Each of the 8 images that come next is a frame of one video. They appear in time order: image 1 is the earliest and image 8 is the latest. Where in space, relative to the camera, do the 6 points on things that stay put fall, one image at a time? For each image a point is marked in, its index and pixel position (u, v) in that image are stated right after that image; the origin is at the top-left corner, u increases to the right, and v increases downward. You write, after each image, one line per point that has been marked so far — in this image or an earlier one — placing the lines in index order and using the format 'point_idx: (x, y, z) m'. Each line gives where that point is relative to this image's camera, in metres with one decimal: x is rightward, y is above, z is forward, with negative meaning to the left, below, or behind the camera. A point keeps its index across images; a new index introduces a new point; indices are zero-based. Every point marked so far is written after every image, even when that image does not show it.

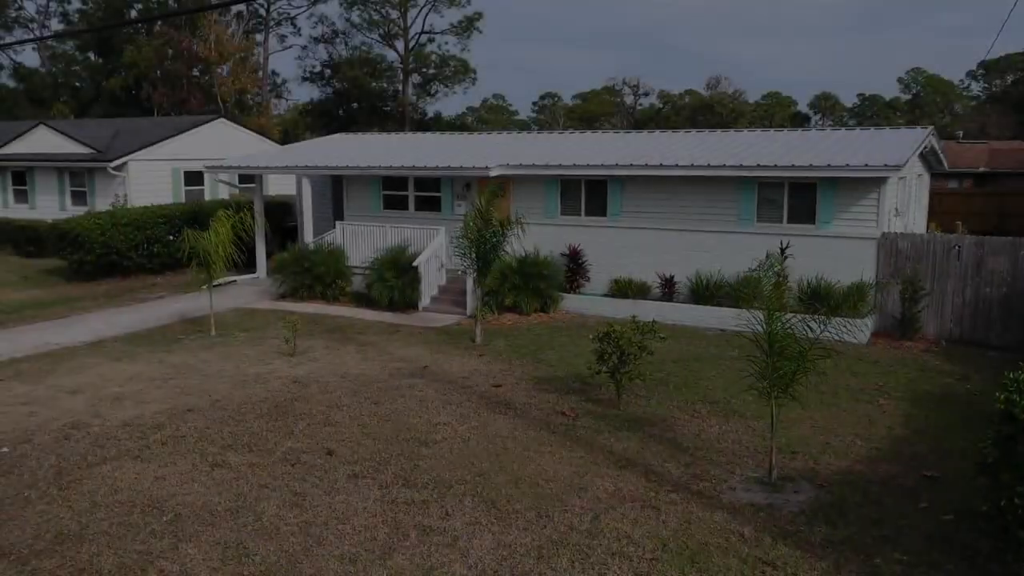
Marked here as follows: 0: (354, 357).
0: (-2.2, -1.0, +12.6) m
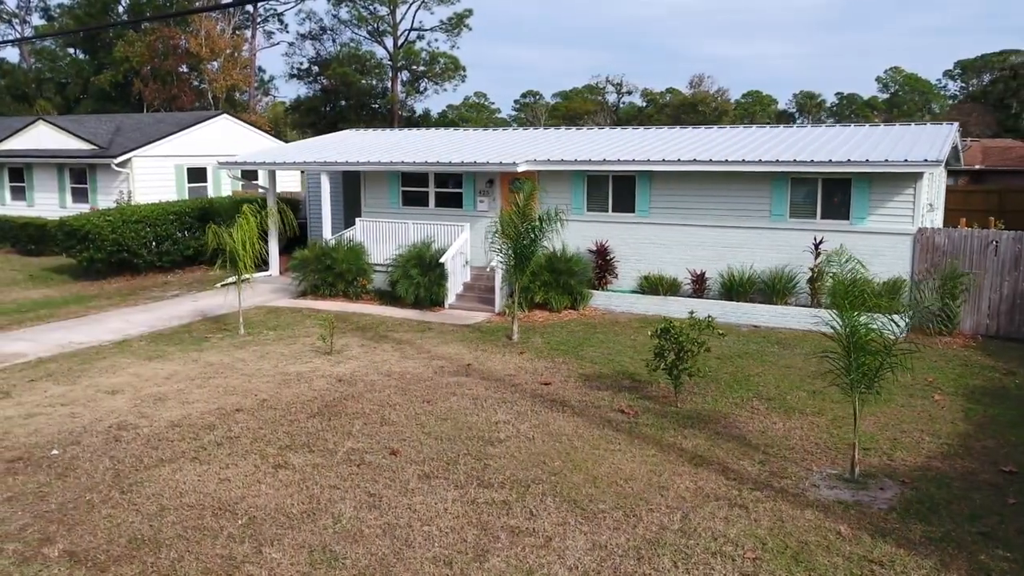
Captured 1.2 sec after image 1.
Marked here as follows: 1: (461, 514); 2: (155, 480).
0: (-1.7, -0.9, +12.3) m
1: (-0.4, -1.9, +7.3) m
2: (-3.3, -1.8, +8.2) m
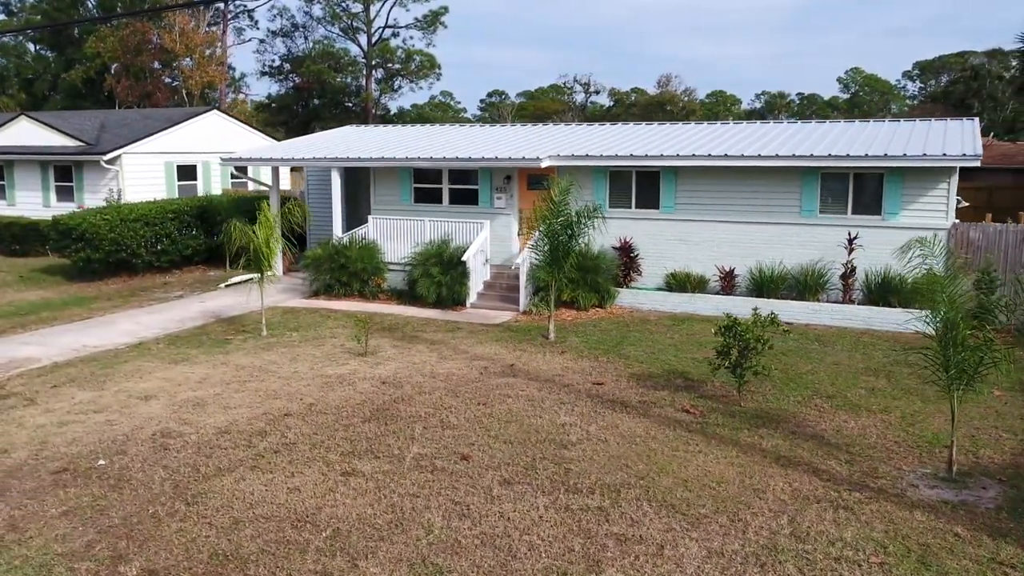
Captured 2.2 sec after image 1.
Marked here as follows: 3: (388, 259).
0: (-1.1, -0.9, +11.9) m
1: (+0.4, -1.8, +6.9) m
2: (-2.5, -1.8, +7.7) m
3: (-2.3, +0.5, +16.7) m
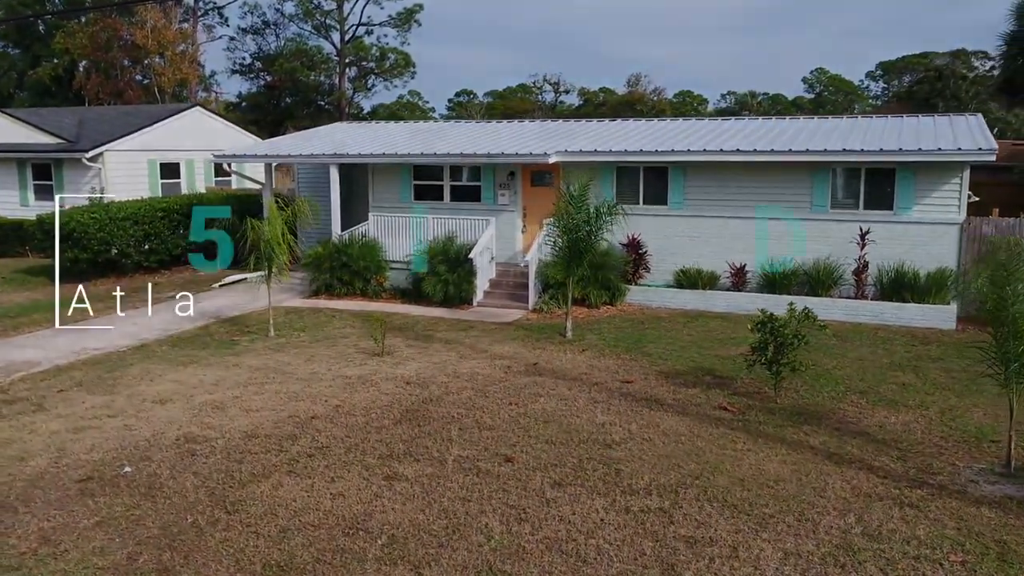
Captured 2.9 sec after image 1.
0: (-0.8, -0.9, +11.6) m
1: (+0.8, -1.8, +6.7) m
2: (-2.1, -1.7, +7.4) m
3: (-2.2, +0.6, +16.4) m
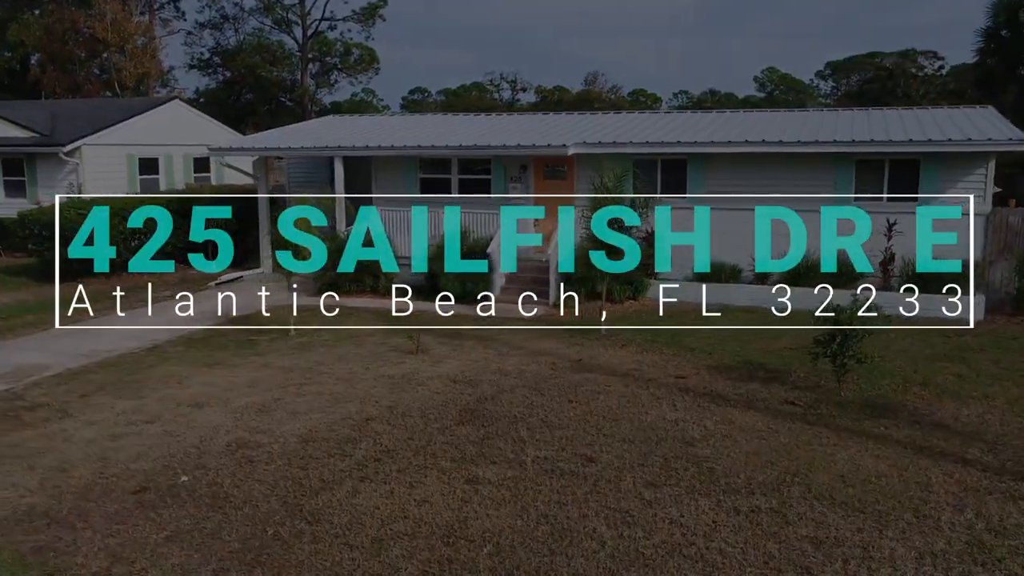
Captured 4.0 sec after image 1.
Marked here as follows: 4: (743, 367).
0: (-0.3, -0.8, +11.2) m
1: (+1.6, -1.7, +6.4) m
2: (-1.3, -1.7, +6.9) m
3: (-2.0, +0.6, +15.8) m
4: (+2.7, -0.9, +10.5) m
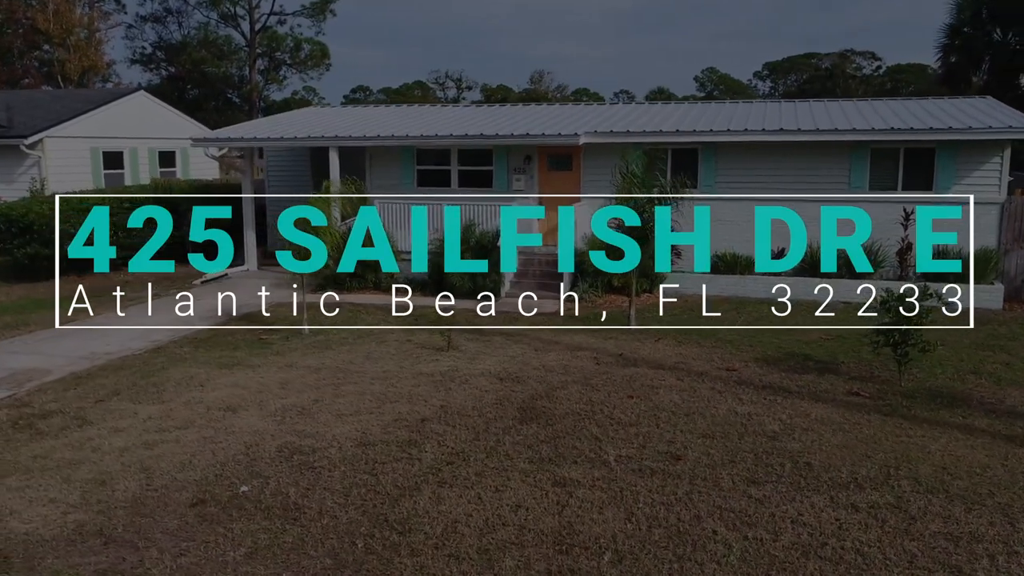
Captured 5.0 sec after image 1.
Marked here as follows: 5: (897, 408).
0: (+0.1, -0.7, +10.7) m
1: (+2.4, -1.6, +6.0) m
2: (-0.6, -1.6, +6.3) m
3: (-1.9, +0.7, +15.2) m
4: (+3.2, -0.8, +10.2) m
5: (+3.6, -1.1, +8.4) m
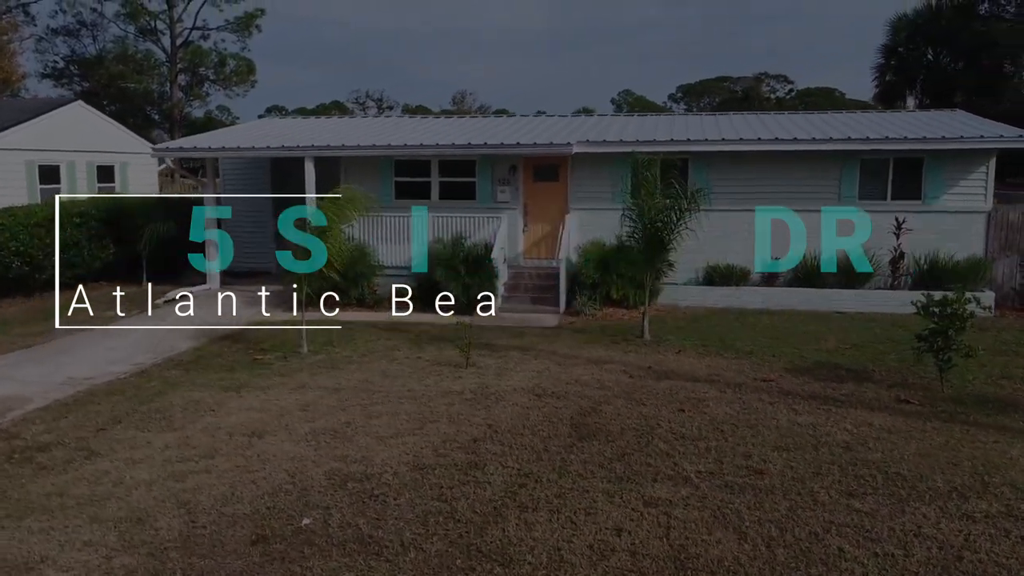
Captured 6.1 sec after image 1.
0: (+0.3, -0.9, +10.2) m
1: (+3.1, -1.6, +5.7) m
2: (+0.1, -1.6, +5.7) m
3: (-2.1, +0.4, +14.5) m
4: (+3.5, -0.9, +10.0) m
5: (+4.1, -1.2, +8.2) m
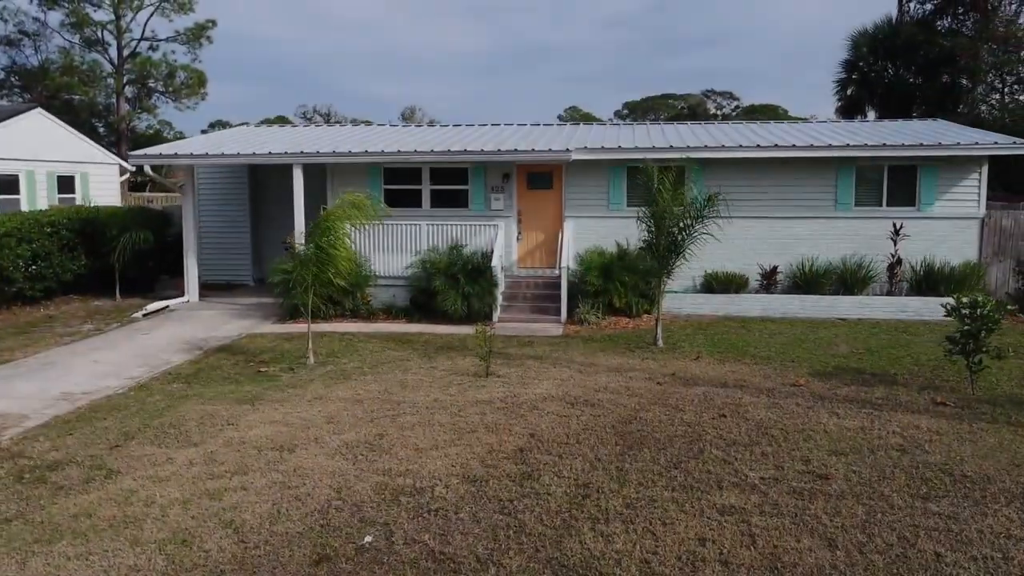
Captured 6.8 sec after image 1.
0: (+0.6, -0.9, +9.9) m
1: (+3.6, -1.6, +5.6) m
2: (+0.6, -1.6, +5.4) m
3: (-2.2, +0.3, +14.1) m
4: (+3.7, -0.9, +9.9) m
5: (+4.4, -1.2, +8.2) m
